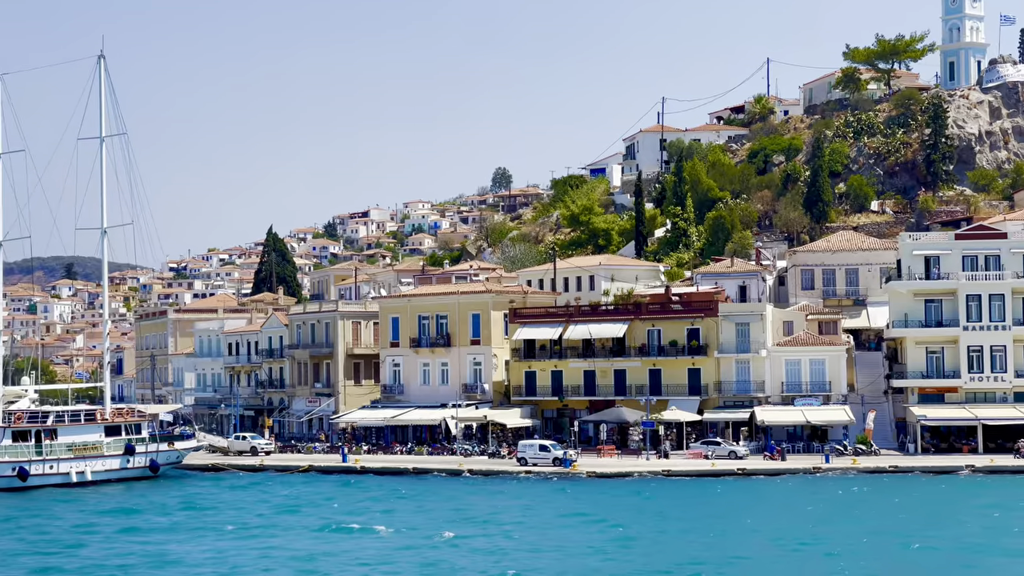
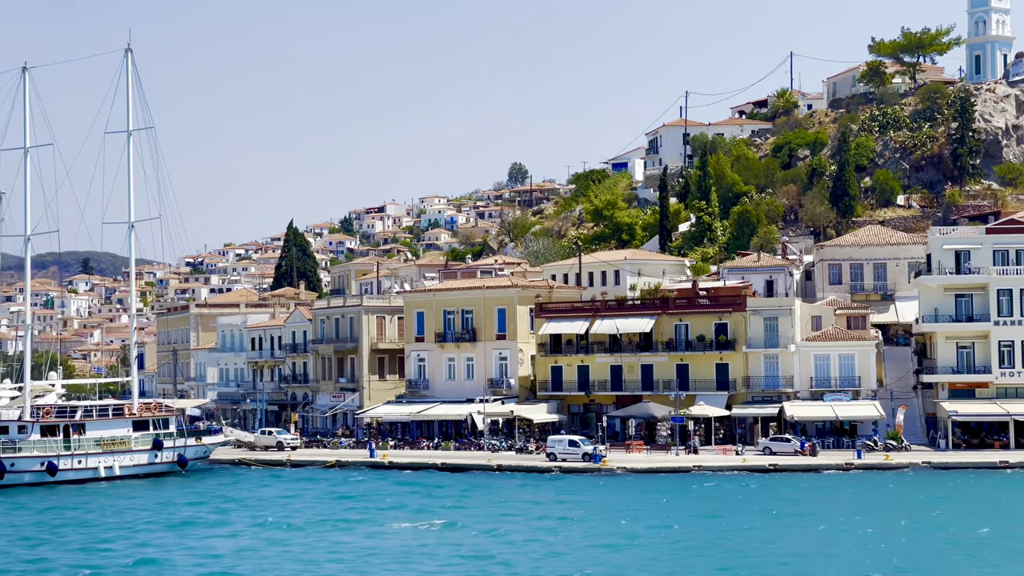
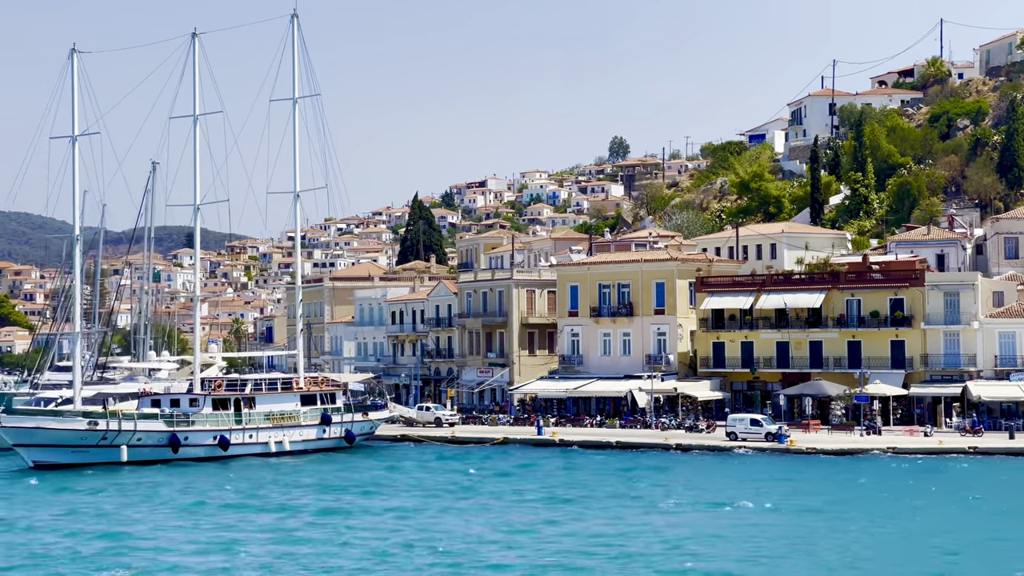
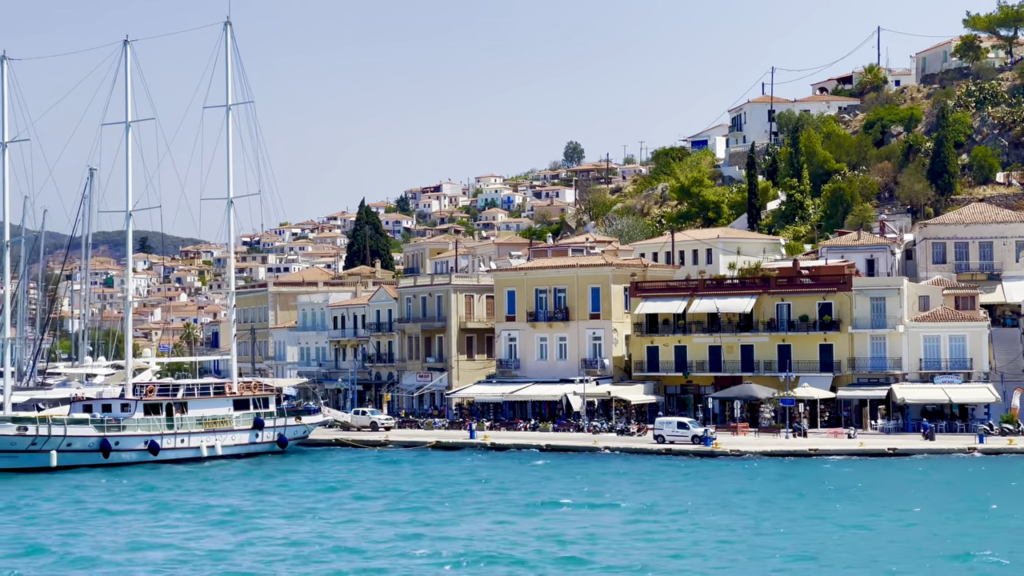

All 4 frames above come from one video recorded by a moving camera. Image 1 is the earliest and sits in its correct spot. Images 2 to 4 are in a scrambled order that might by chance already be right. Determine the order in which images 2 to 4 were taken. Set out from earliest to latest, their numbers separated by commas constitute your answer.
2, 4, 3
